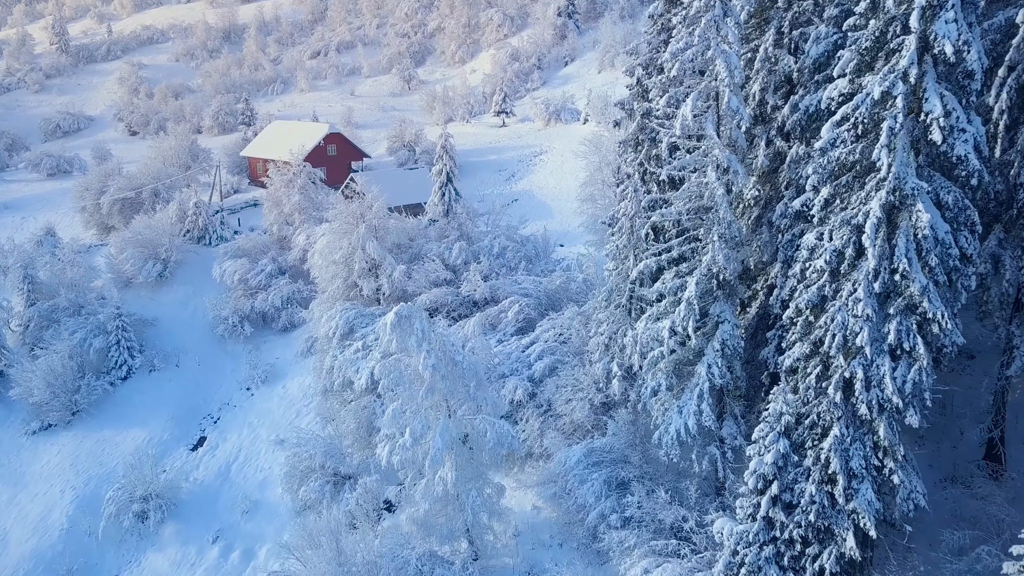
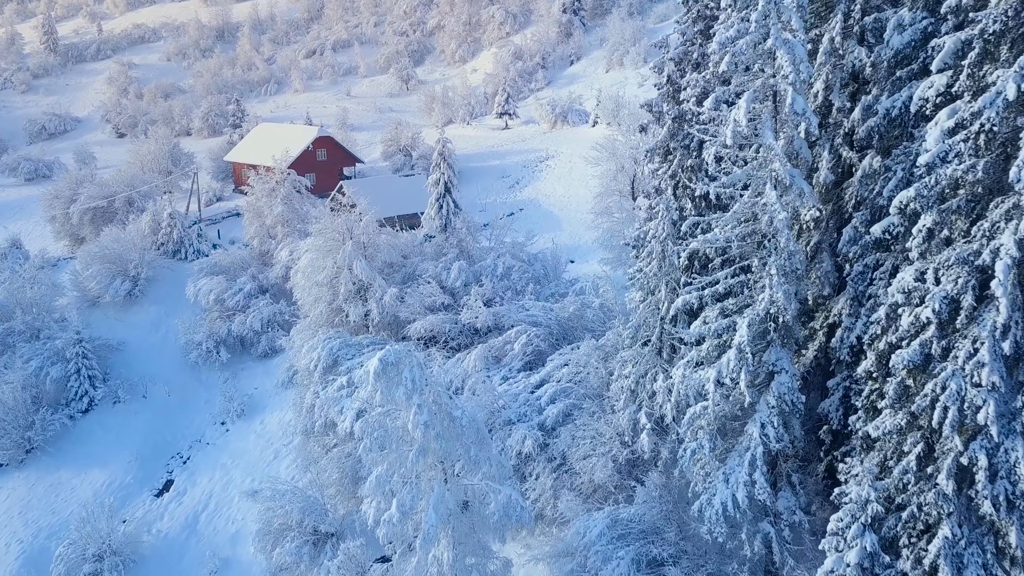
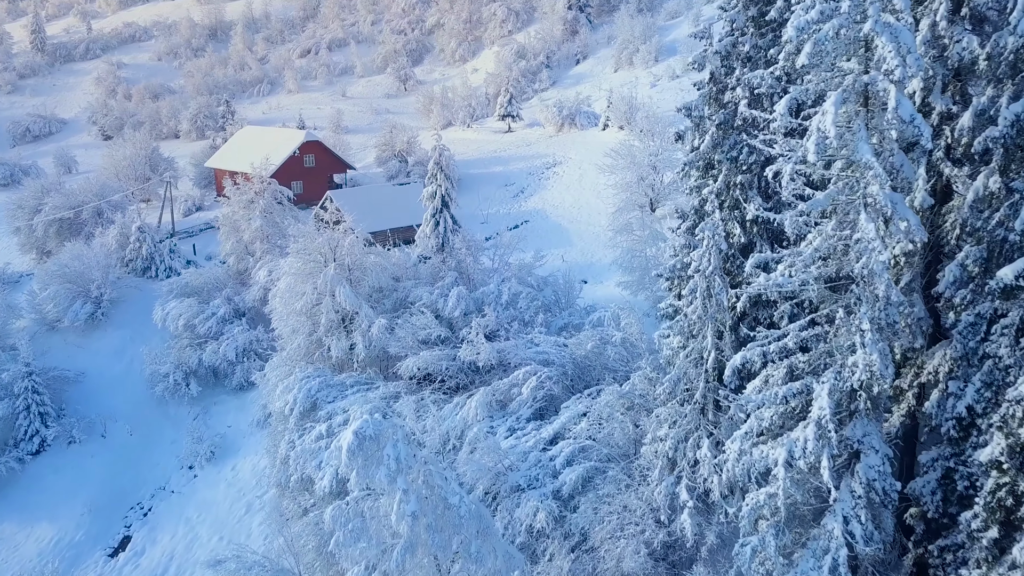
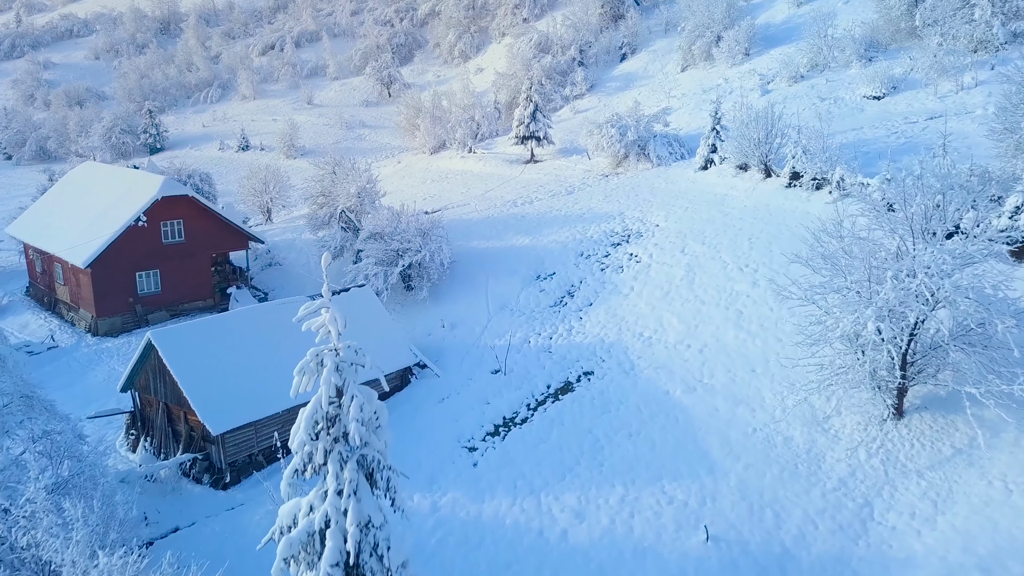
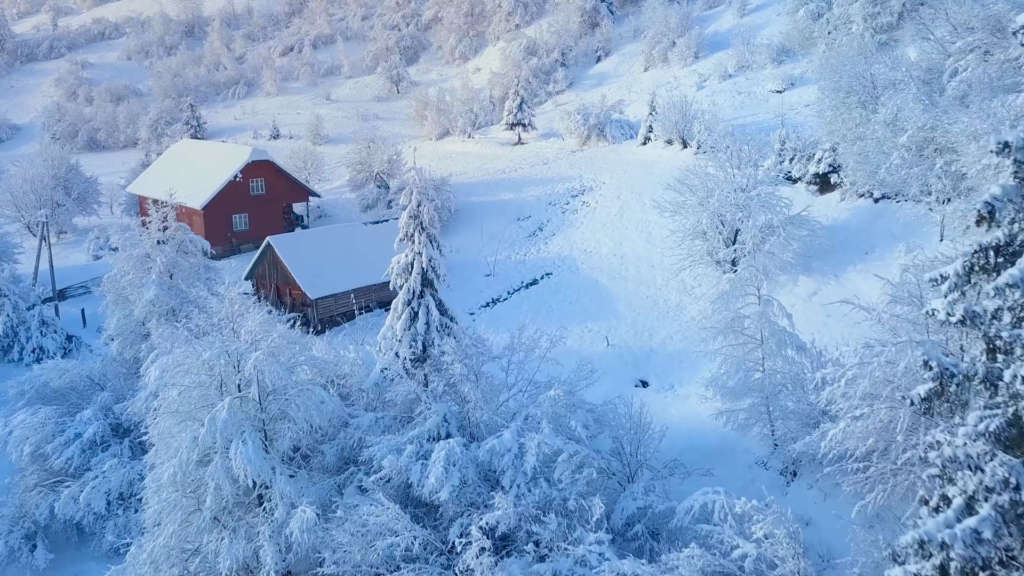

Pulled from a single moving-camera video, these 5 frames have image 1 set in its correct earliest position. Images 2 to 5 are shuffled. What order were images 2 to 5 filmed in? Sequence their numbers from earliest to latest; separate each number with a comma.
2, 3, 5, 4
